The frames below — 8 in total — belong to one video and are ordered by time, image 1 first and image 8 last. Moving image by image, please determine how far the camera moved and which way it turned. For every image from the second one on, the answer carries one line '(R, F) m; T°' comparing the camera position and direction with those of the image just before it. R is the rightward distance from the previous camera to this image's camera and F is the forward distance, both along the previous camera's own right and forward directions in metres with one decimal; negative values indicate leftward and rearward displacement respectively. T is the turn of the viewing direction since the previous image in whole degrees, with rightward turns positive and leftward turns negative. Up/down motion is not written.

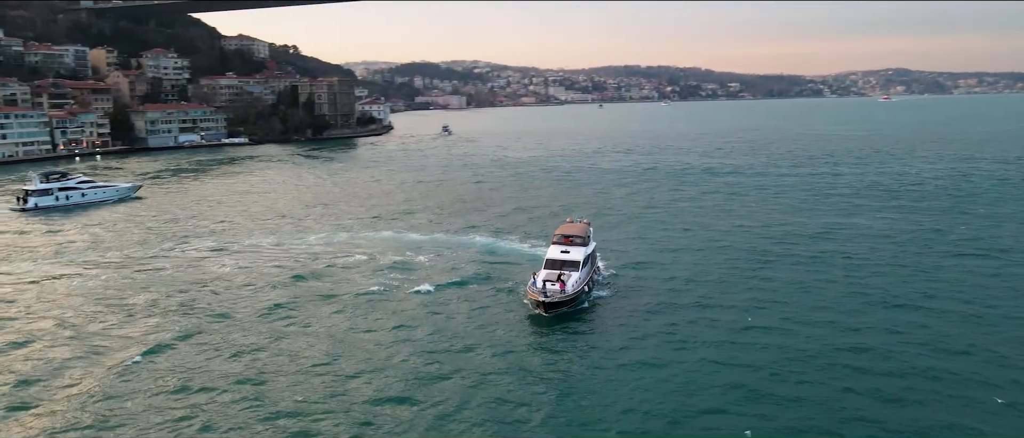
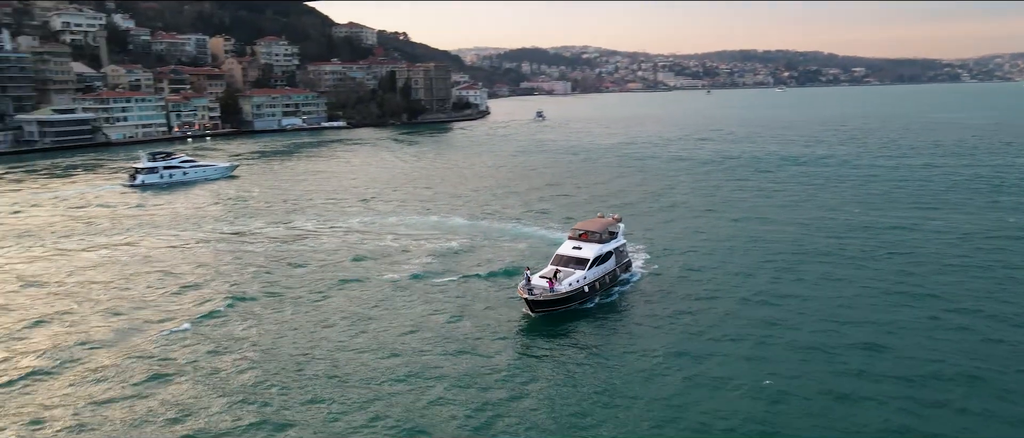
(+1.3, +0.5) m; -9°
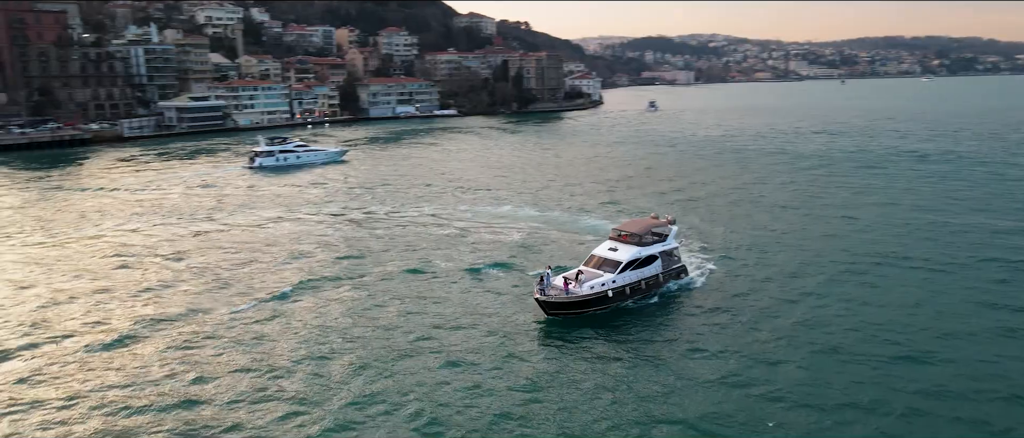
(+1.0, +0.3) m; -10°
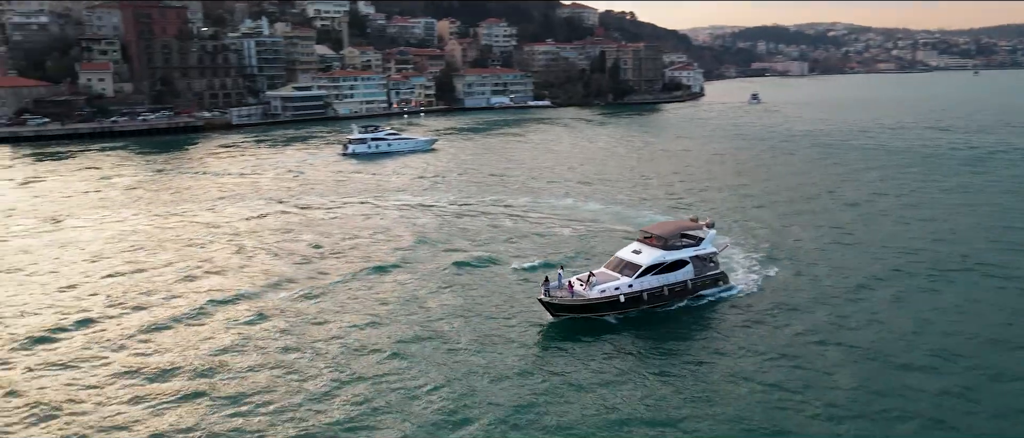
(+0.8, +0.2) m; -8°
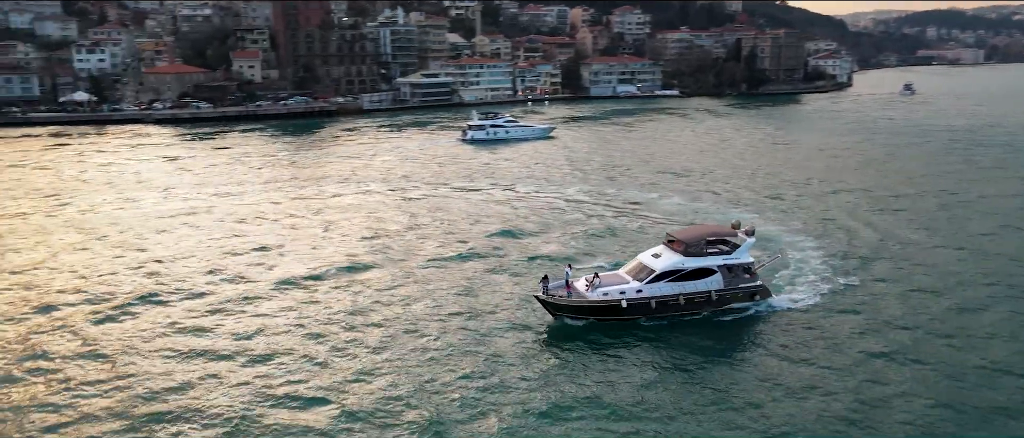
(+1.1, +0.2) m; -11°
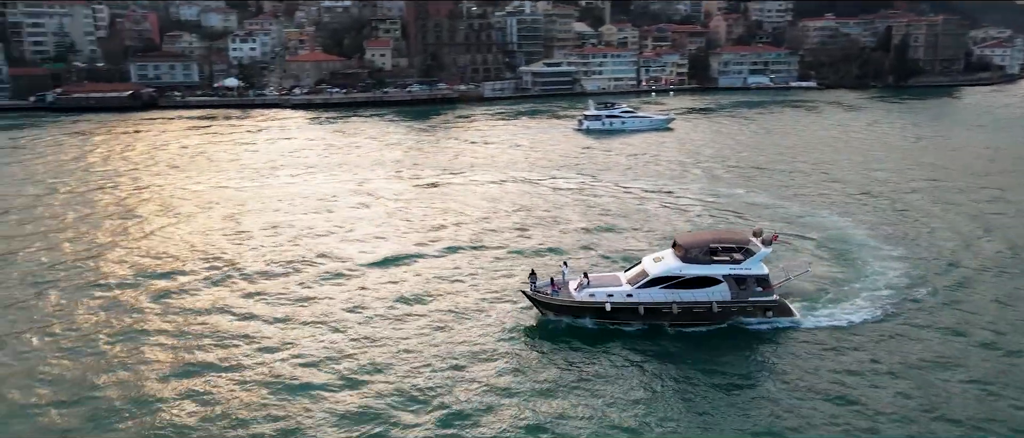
(+1.1, +0.2) m; -11°
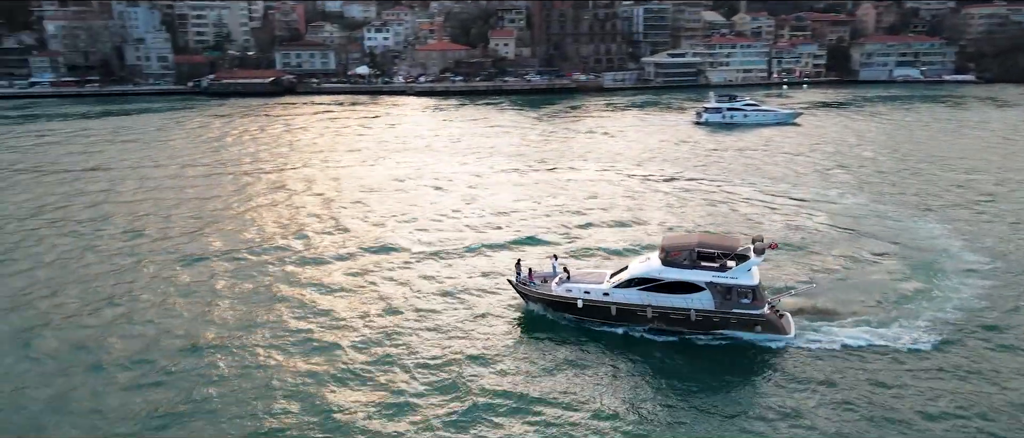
(+1.1, +0.2) m; -11°
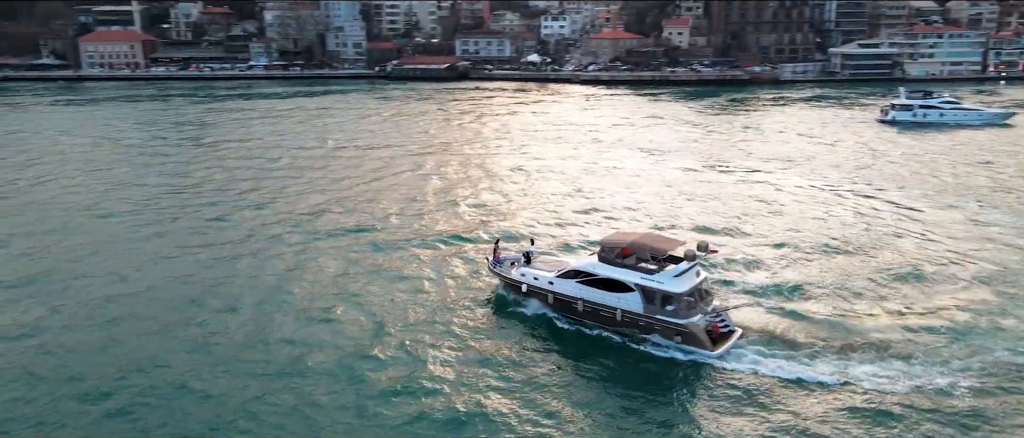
(+1.6, +0.3) m; -15°
